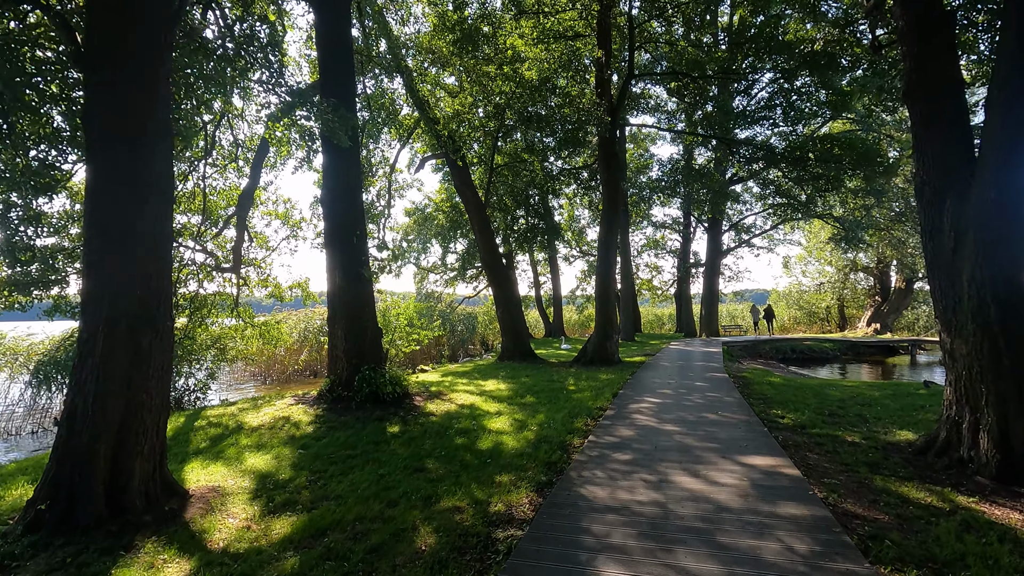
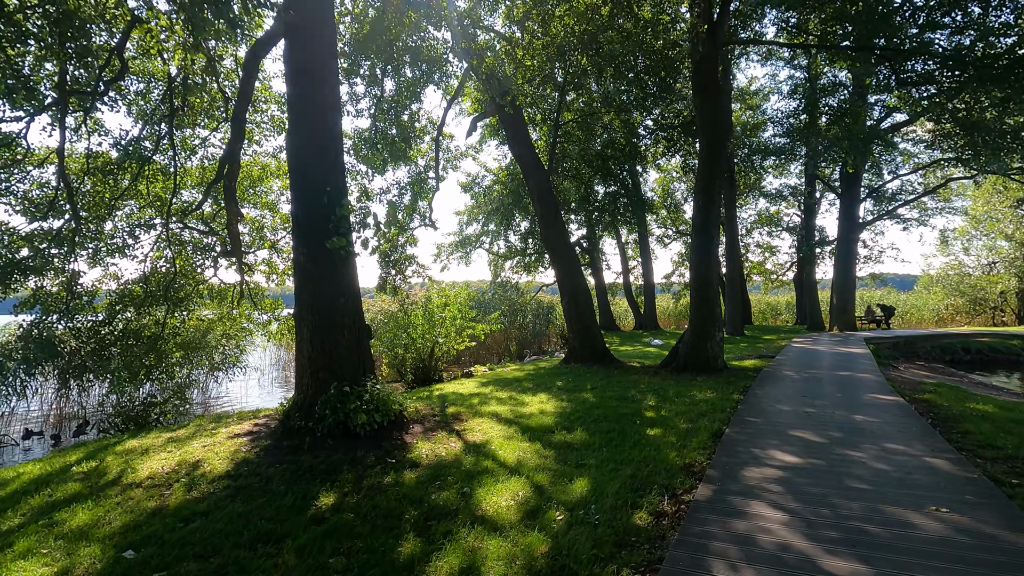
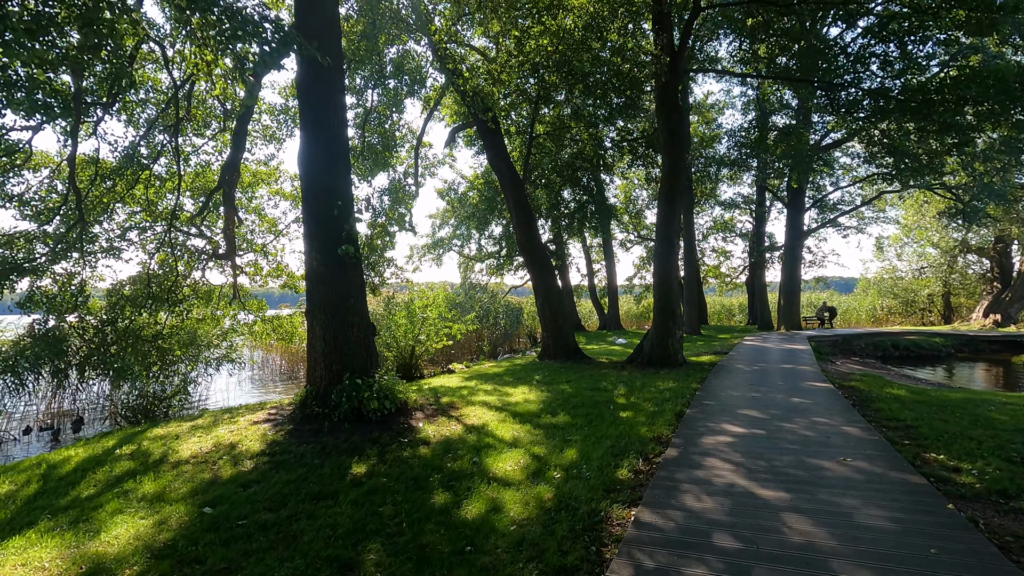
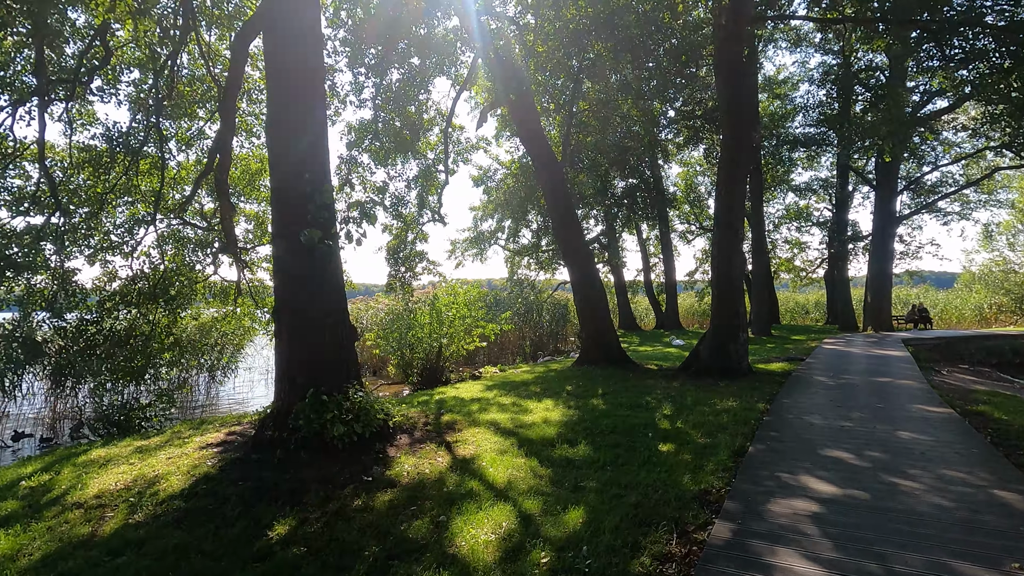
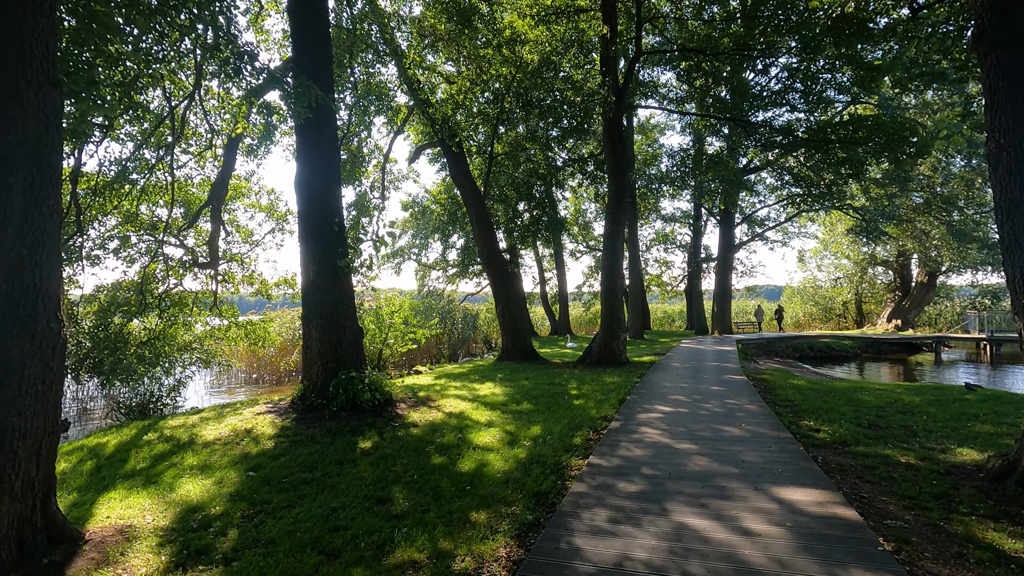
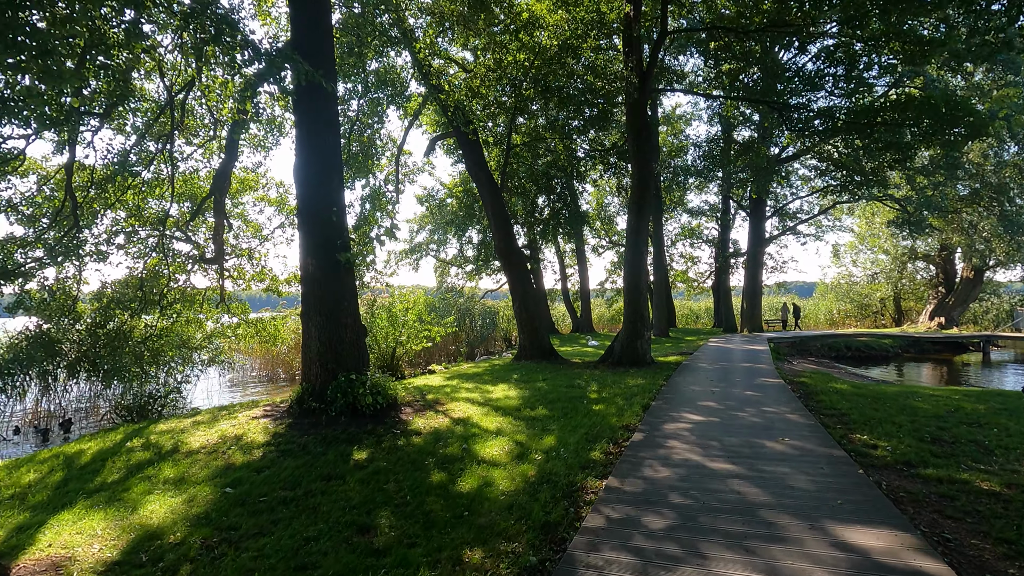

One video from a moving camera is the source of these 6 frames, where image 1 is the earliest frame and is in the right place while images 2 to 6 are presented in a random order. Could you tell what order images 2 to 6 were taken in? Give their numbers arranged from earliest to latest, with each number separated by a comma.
5, 6, 3, 2, 4
